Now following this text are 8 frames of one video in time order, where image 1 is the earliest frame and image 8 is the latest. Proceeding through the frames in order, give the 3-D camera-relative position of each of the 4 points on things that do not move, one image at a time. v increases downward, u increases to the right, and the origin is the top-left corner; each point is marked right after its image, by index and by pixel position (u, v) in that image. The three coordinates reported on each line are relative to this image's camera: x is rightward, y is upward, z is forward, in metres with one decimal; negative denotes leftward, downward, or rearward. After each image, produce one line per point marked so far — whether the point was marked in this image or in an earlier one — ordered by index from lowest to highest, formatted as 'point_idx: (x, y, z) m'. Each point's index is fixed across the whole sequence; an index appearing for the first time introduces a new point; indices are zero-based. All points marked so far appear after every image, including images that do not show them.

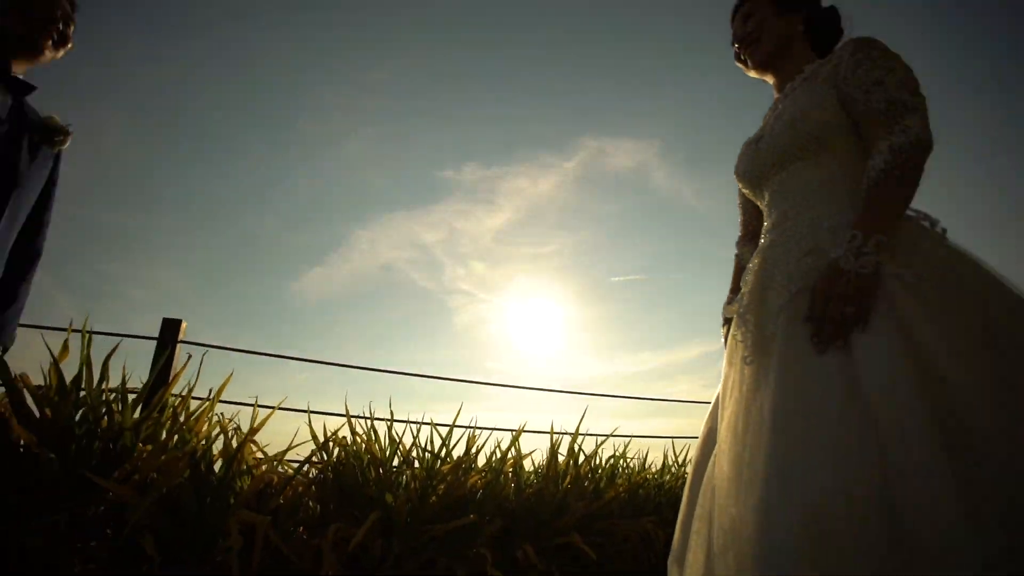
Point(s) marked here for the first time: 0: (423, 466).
0: (-0.4, -0.9, +2.9) m
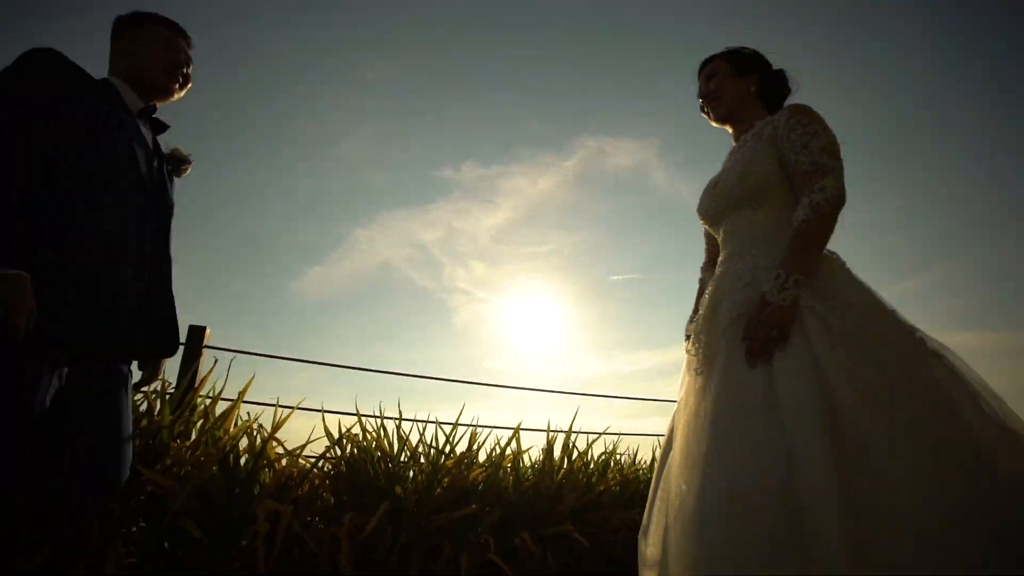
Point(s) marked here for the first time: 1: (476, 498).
0: (-0.5, -0.9, +3.2) m
1: (-0.2, -1.1, +3.1) m
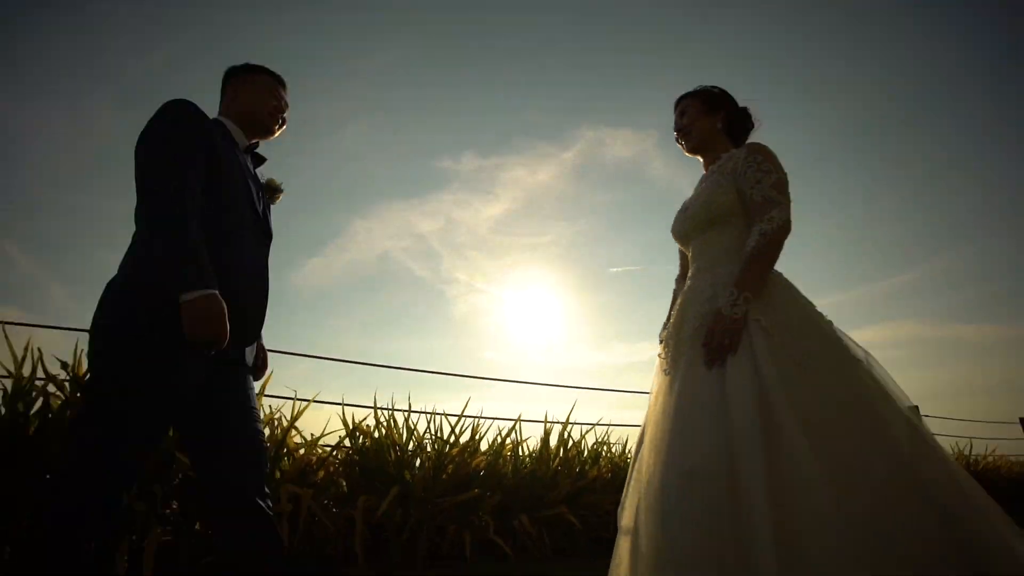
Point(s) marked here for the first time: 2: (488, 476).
0: (-0.5, -0.9, +3.4) m
1: (-0.2, -1.1, +3.4) m
2: (-0.1, -1.1, +3.4) m
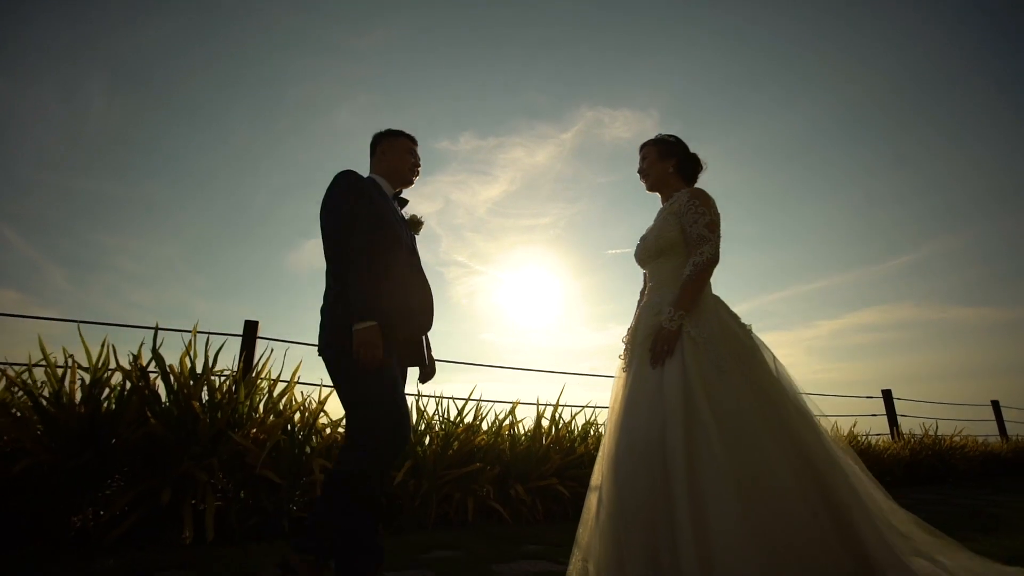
0: (-0.5, -1.0, +4.0) m
1: (-0.2, -1.1, +3.9) m
2: (-0.2, -1.1, +4.0) m
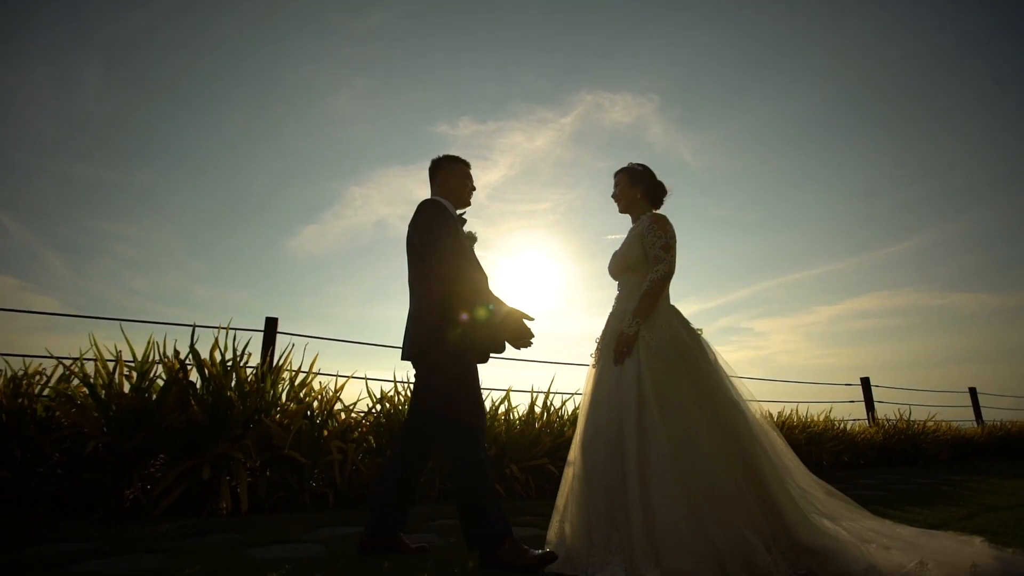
0: (-0.5, -1.0, +4.4) m
1: (-0.3, -1.2, +4.4) m
2: (-0.2, -1.1, +4.4) m
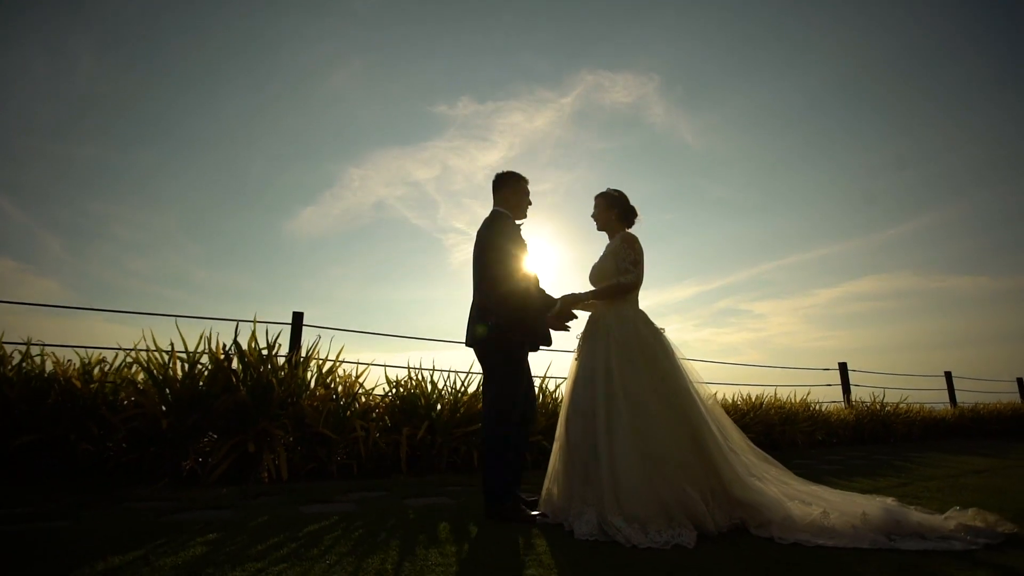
0: (-0.5, -0.9, +5.0) m
1: (-0.3, -1.1, +5.0) m
2: (-0.2, -1.1, +5.0) m
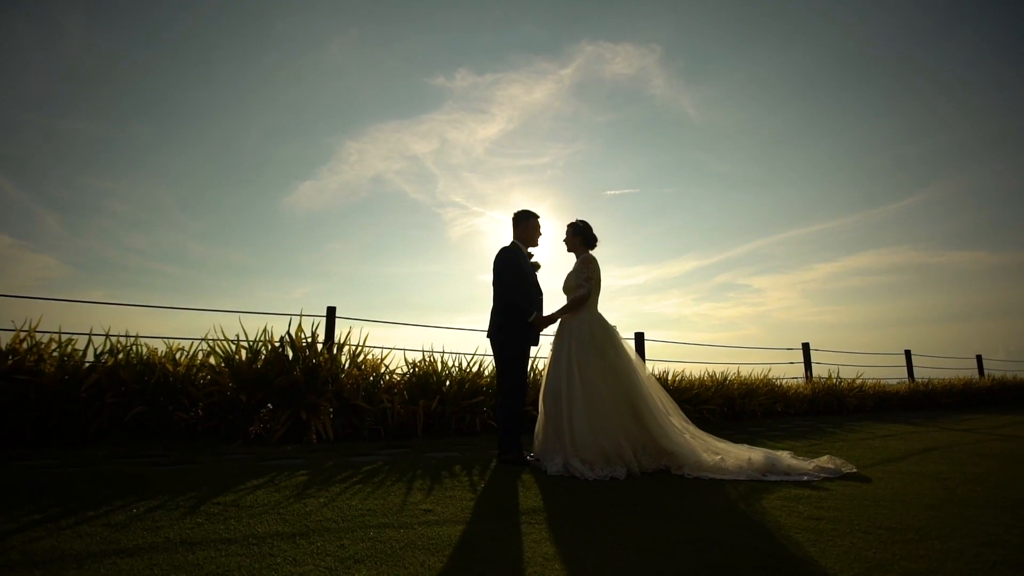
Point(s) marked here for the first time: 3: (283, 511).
0: (-0.6, -0.9, +6.2) m
1: (-0.3, -1.1, +6.1) m
2: (-0.3, -1.1, +6.2) m
3: (-1.0, -1.0, +2.5) m
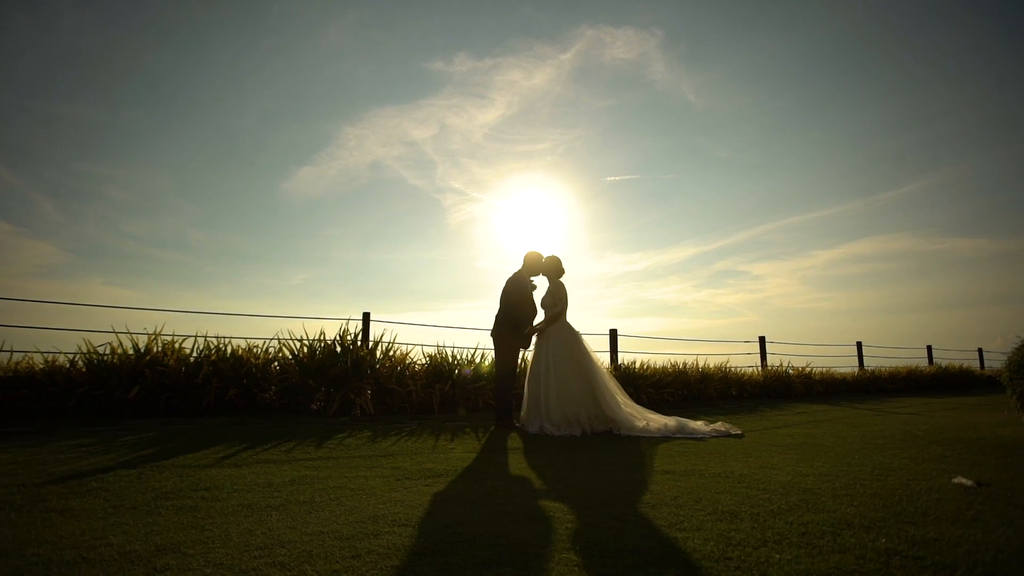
0: (-0.7, -1.1, +7.9) m
1: (-0.4, -1.3, +7.9) m
2: (-0.3, -1.2, +8.0) m
3: (-1.1, -1.2, +4.3) m
